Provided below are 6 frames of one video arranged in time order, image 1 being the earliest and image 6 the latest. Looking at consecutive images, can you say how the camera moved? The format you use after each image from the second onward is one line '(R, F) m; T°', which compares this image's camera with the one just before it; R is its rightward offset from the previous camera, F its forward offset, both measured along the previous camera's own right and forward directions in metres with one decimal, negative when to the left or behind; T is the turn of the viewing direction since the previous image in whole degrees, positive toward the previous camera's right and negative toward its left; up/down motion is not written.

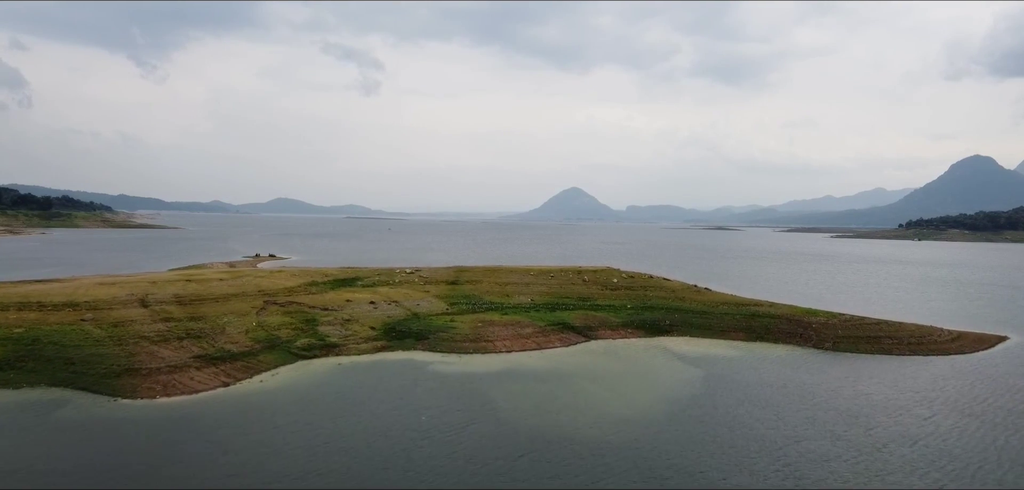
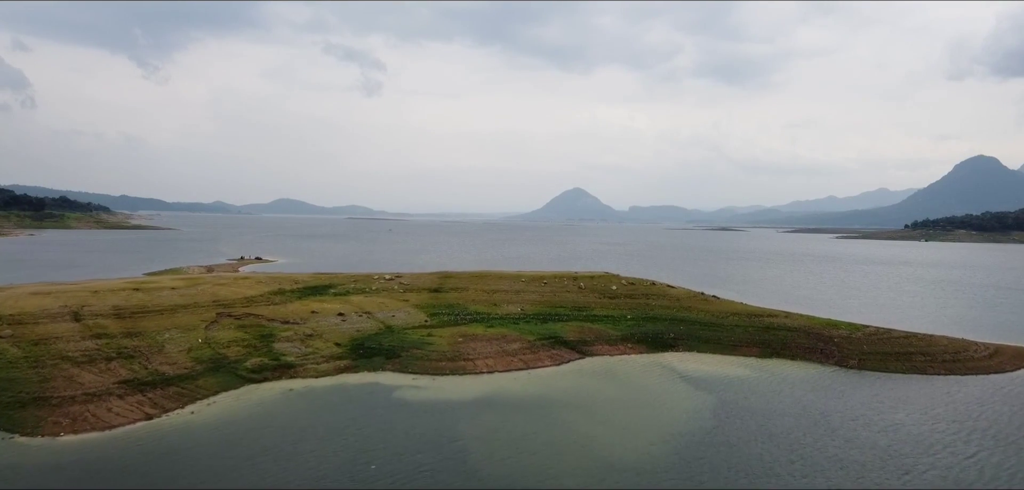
(+1.1, +4.0) m; 0°
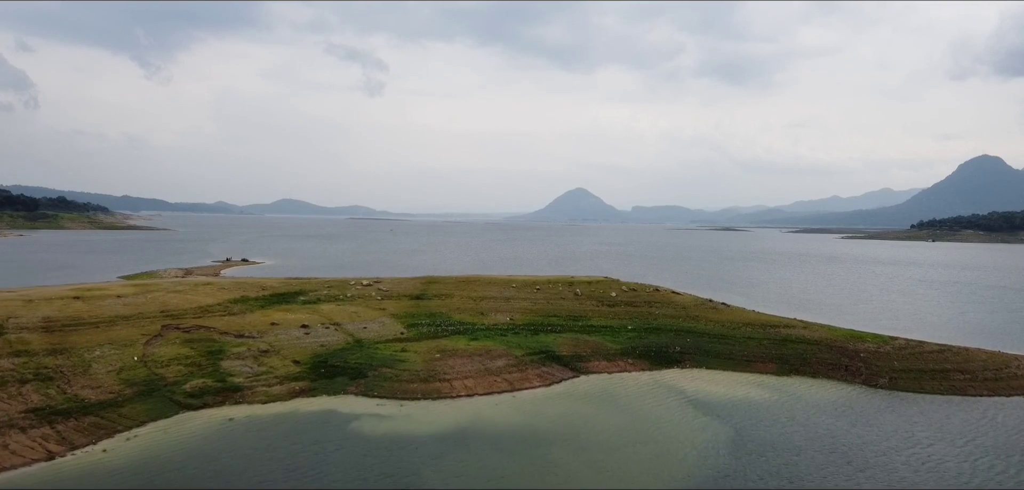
(+1.0, +3.7) m; 0°
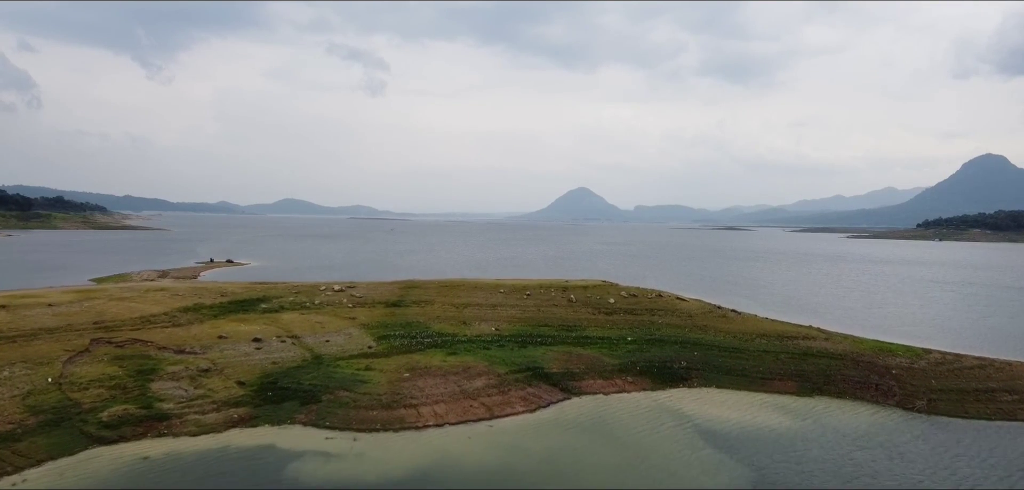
(+1.0, +3.6) m; 0°
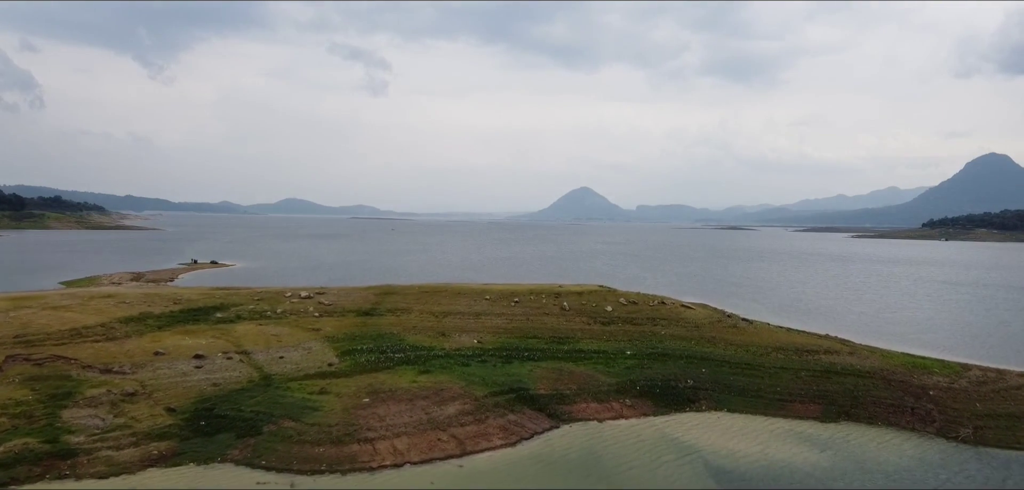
(+1.0, +3.3) m; 0°
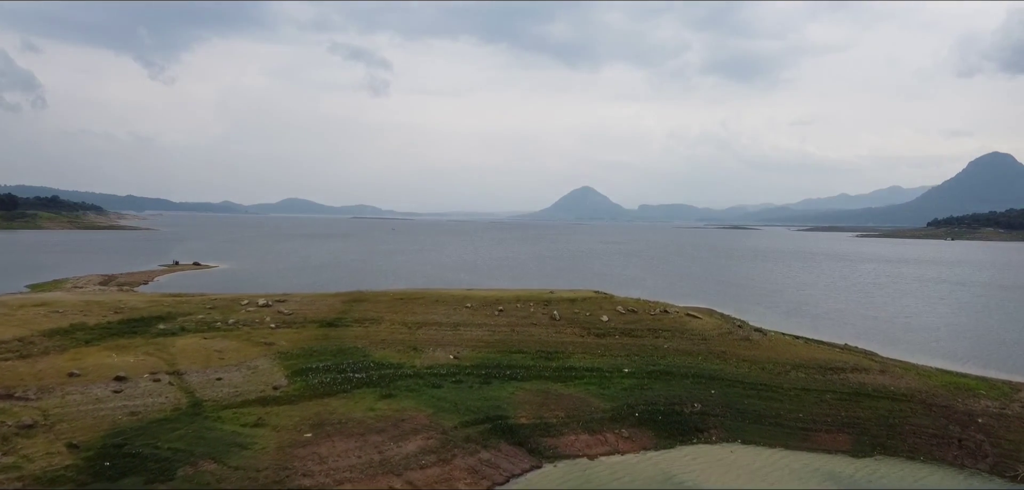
(+1.0, +3.3) m; 0°
